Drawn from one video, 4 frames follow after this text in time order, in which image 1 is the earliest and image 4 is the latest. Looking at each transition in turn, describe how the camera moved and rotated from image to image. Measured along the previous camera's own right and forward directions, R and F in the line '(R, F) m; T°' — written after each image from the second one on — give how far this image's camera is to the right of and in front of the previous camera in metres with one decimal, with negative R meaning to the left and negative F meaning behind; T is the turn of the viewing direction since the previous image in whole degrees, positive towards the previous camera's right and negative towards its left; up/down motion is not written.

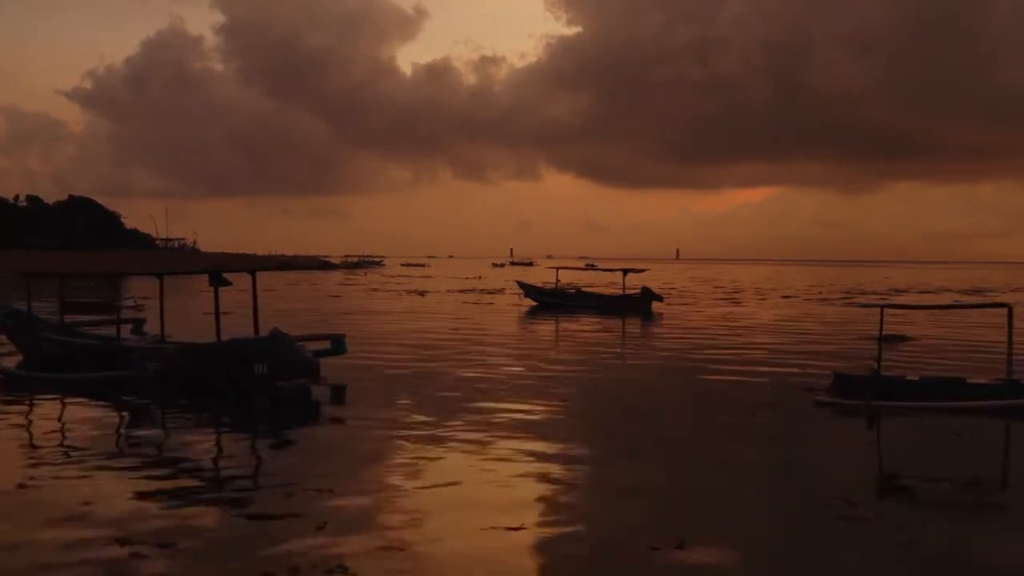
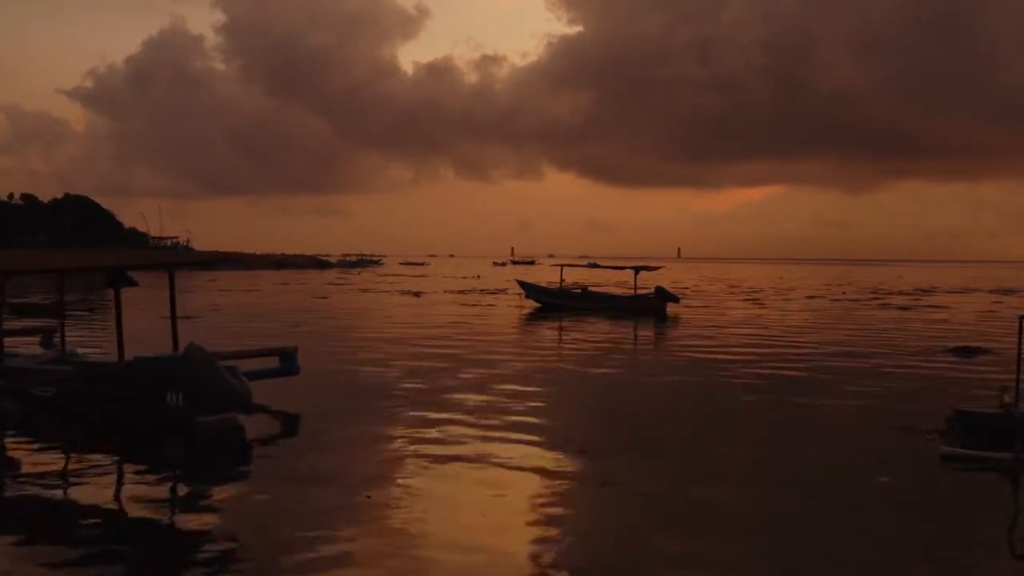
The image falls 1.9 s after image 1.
(0.0, +0.7) m; 0°
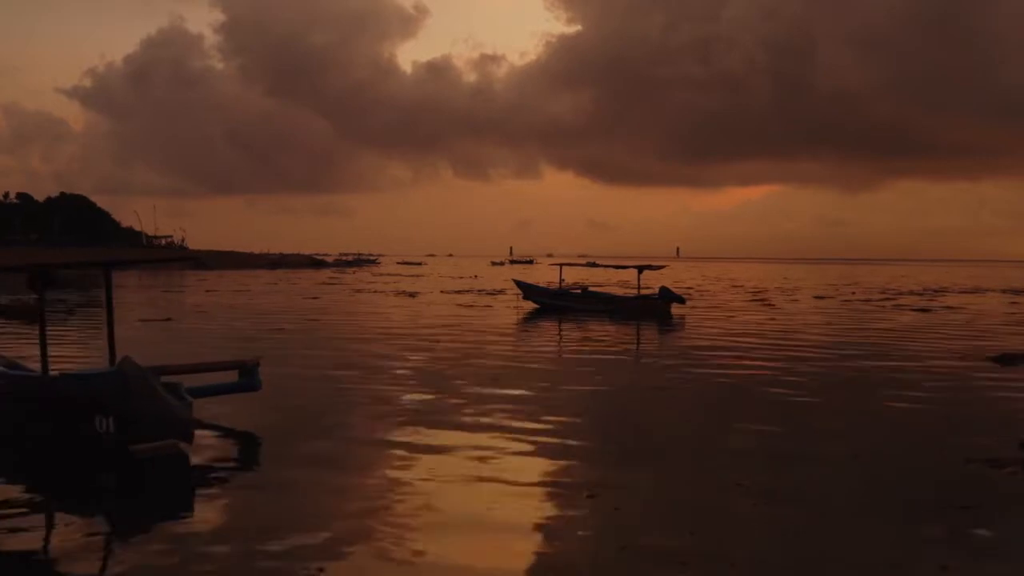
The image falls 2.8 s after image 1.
(0.0, +0.4) m; 0°
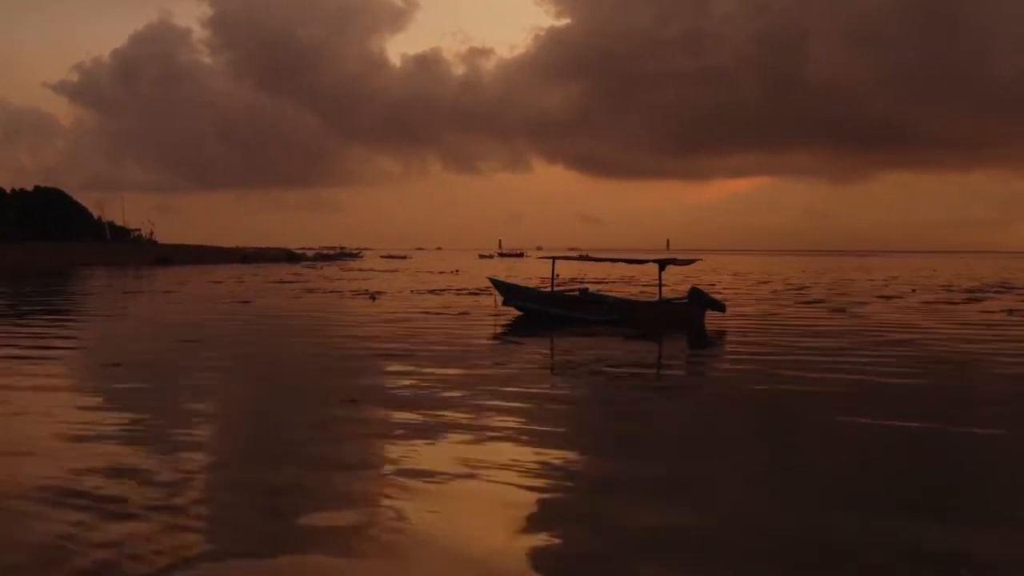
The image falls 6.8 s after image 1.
(+0.1, +1.9) m; +1°
